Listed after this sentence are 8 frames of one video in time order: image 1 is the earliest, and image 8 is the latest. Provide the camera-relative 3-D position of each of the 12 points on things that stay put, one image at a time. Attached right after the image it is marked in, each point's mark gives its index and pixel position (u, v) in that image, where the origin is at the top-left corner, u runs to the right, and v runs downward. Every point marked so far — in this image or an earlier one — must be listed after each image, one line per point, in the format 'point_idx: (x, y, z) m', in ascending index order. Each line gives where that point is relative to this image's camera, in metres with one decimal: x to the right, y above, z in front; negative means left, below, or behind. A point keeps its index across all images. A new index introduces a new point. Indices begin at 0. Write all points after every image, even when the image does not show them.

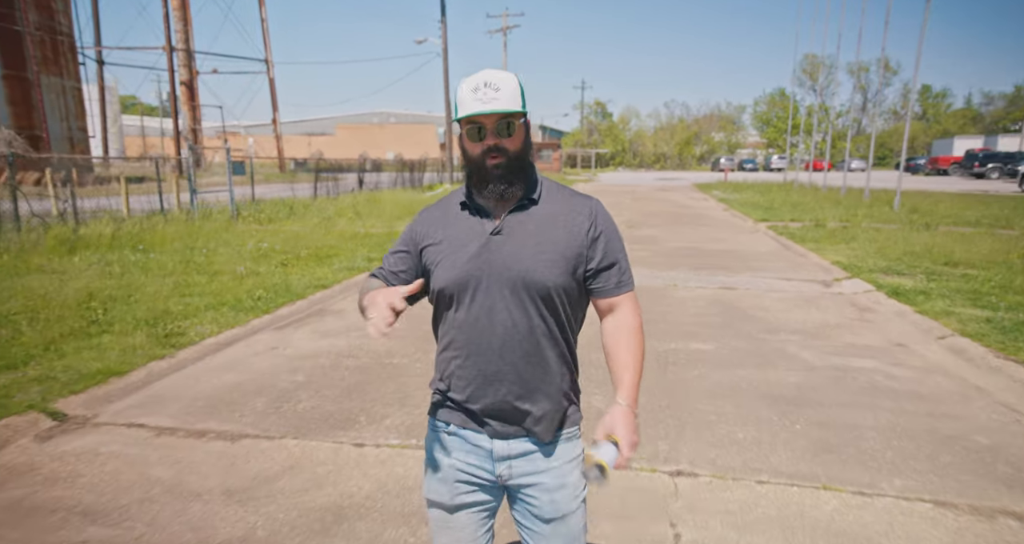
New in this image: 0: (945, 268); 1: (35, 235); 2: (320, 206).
0: (+6.3, +0.1, +8.6) m
1: (-7.3, +0.5, +9.1) m
2: (-5.2, +1.9, +16.4) m
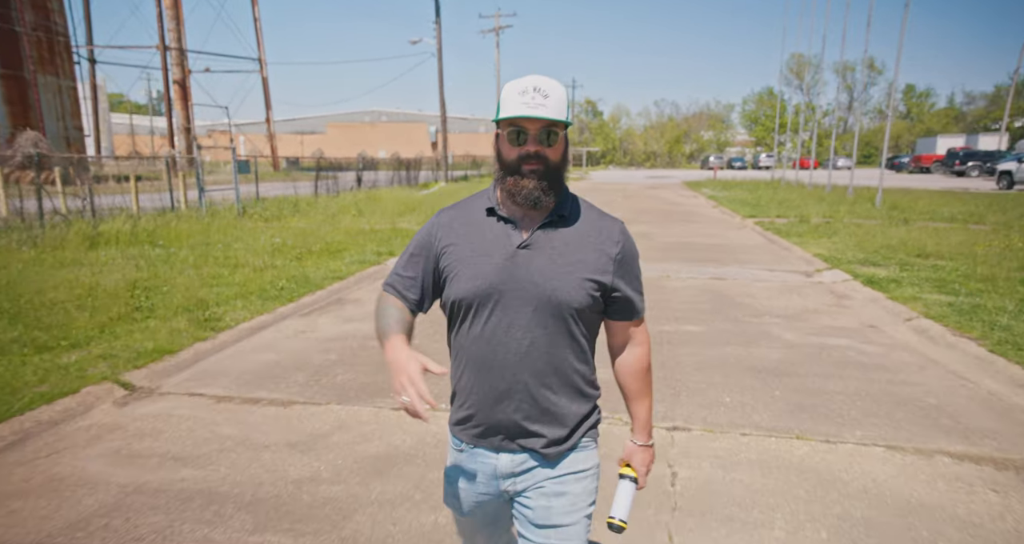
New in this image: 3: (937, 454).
0: (+6.4, +0.2, +9.3) m
1: (-7.3, +0.6, +9.6) m
2: (-5.3, +2.0, +16.9) m
3: (+2.6, -1.1, +3.5) m
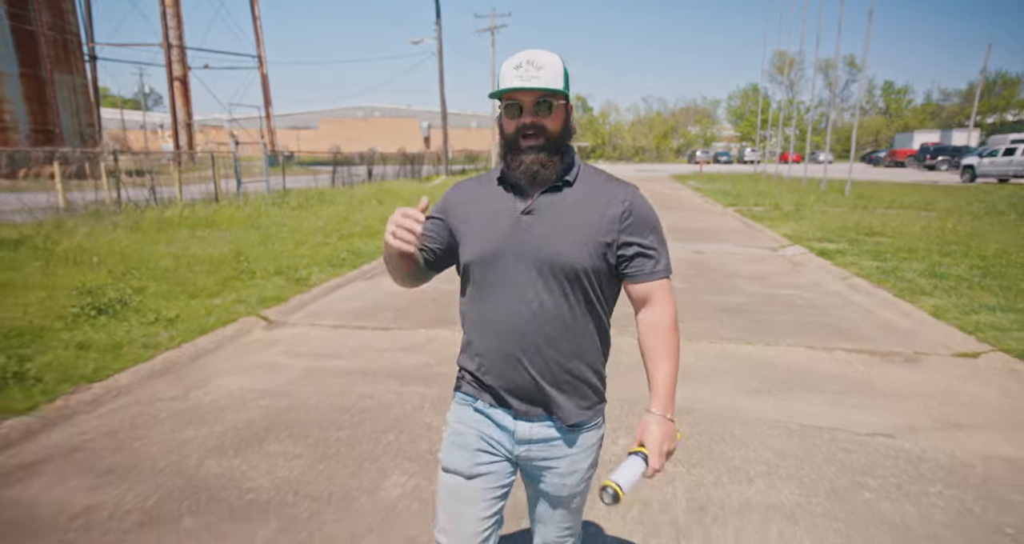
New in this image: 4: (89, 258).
0: (+6.6, +0.7, +11.1) m
1: (-7.0, +1.0, +11.2) m
2: (-5.2, +2.5, +18.6) m
3: (+2.9, -0.7, +5.3) m
4: (-5.6, +0.2, +8.0) m
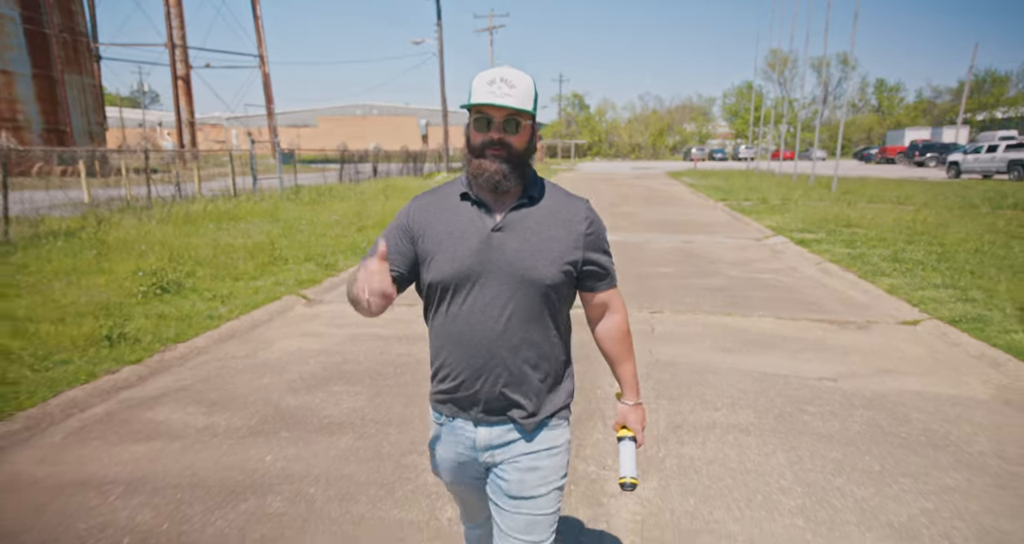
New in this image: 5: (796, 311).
0: (+6.7, +0.9, +12.1) m
1: (-6.9, +1.2, +12.0) m
2: (-5.1, +2.7, +19.4) m
3: (+3.0, -0.5, +6.2) m
4: (-5.5, +0.4, +8.8) m
5: (+3.1, -0.4, +6.5) m
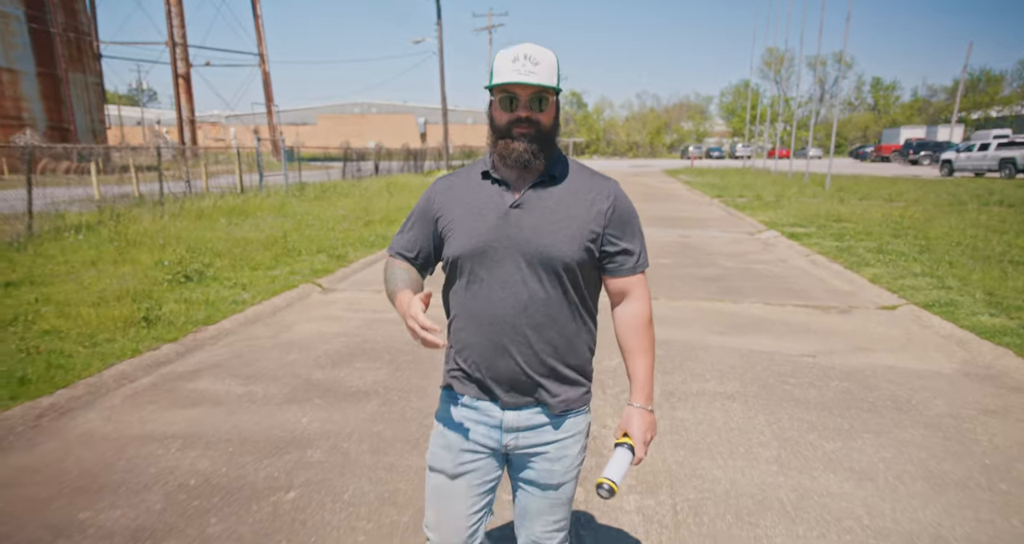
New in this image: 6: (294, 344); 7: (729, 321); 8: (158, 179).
0: (+6.8, +1.1, +12.5) m
1: (-6.9, +1.4, +12.4) m
2: (-5.1, +2.9, +19.8) m
3: (+3.1, -0.4, +6.7) m
4: (-5.5, +0.5, +9.2) m
5: (+3.2, -0.3, +6.9) m
6: (-1.9, -0.6, +5.3) m
7: (+2.2, -0.5, +6.1) m
8: (-8.9, +2.4, +15.0) m
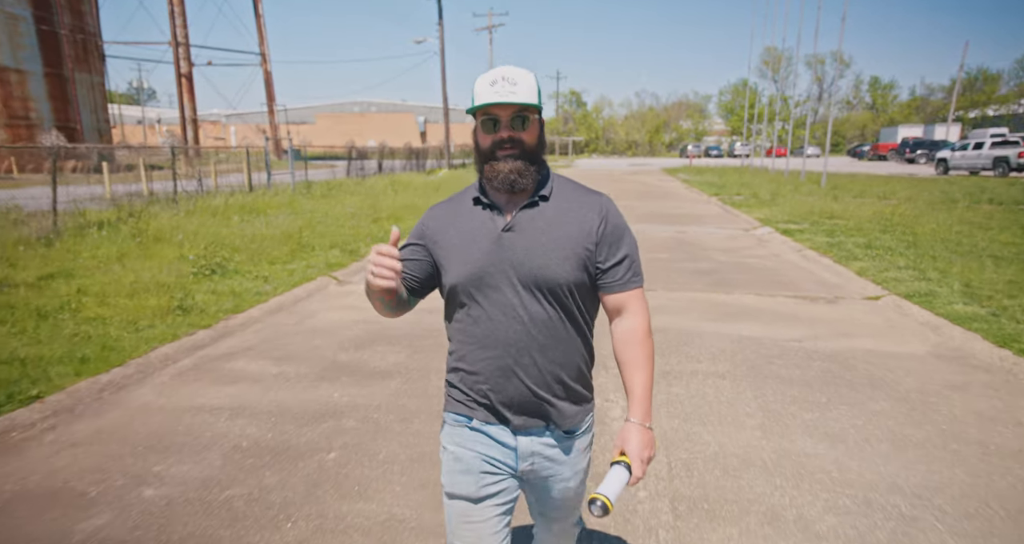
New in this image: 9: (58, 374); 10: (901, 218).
0: (+6.8, +1.2, +12.9) m
1: (-6.8, +1.5, +12.8) m
2: (-5.1, +3.0, +20.2) m
3: (+3.2, -0.3, +7.1) m
4: (-5.4, +0.6, +9.6) m
5: (+3.3, -0.2, +7.3) m
6: (-1.9, -0.6, +5.7) m
7: (+2.3, -0.4, +6.5) m
8: (-8.8, +2.5, +15.4) m
9: (-3.2, -0.7, +4.2) m
10: (+8.0, +1.1, +12.2) m
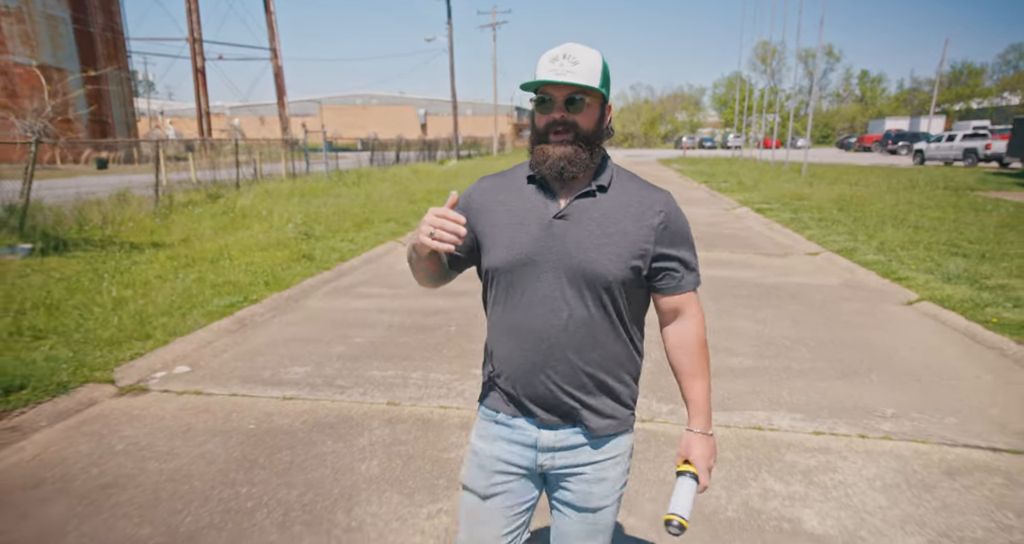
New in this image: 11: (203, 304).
0: (+7.2, +1.8, +15.1) m
1: (-6.4, +2.1, +14.9) m
2: (-4.7, +3.7, +22.3) m
3: (+3.6, +0.3, +9.3) m
4: (-5.0, +1.2, +11.7) m
5: (+3.7, +0.4, +9.5) m
6: (-1.4, 0.0, +7.9) m
7: (+2.7, +0.1, +8.7) m
8: (-8.4, +3.1, +17.5) m
9: (-2.7, -0.2, +6.4) m
10: (+8.4, +1.8, +14.5) m
11: (-3.0, -0.3, +5.8) m
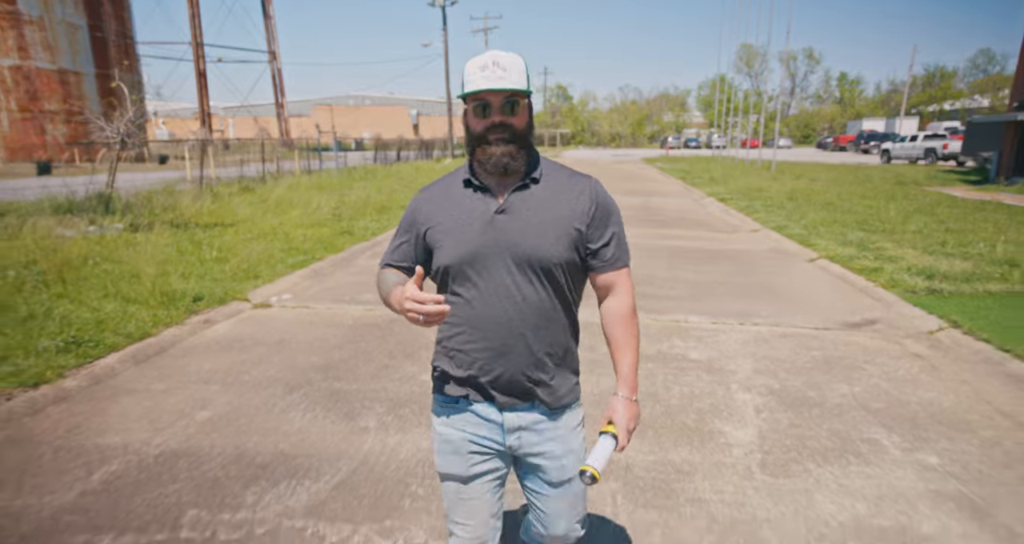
0: (+7.1, +2.3, +17.2) m
1: (-6.6, +2.5, +16.7) m
2: (-5.0, +4.2, +24.2) m
3: (+3.6, +0.8, +11.3) m
4: (-5.1, +1.6, +13.6) m
5: (+3.6, +0.8, +11.6) m
6: (-1.4, +0.4, +9.8) m
7: (+2.7, +0.6, +10.7) m
8: (-8.6, +3.5, +19.3) m
9: (-2.7, +0.3, +8.3) m
10: (+8.3, +2.2, +16.6) m
11: (-3.0, +0.2, +7.7) m
